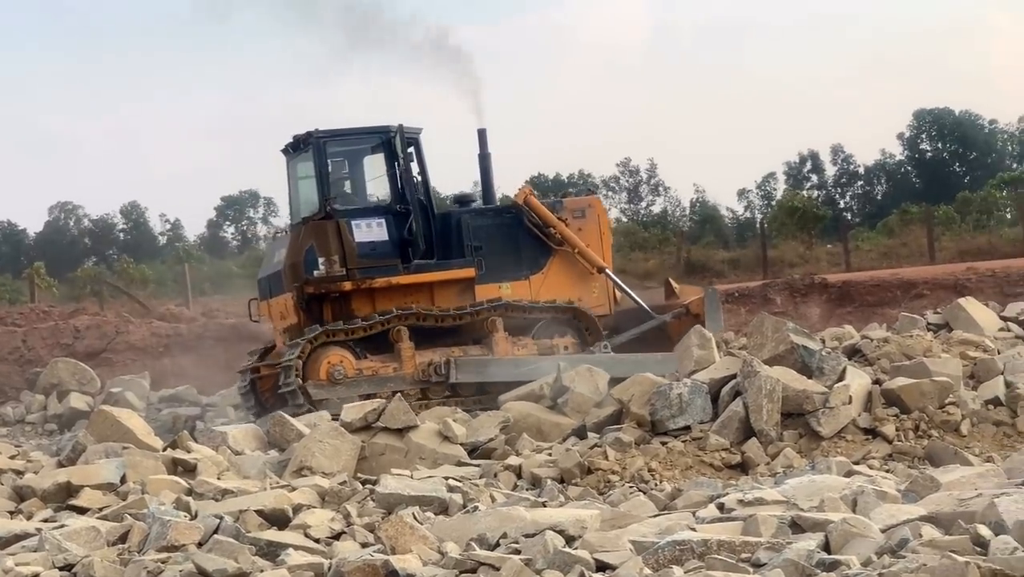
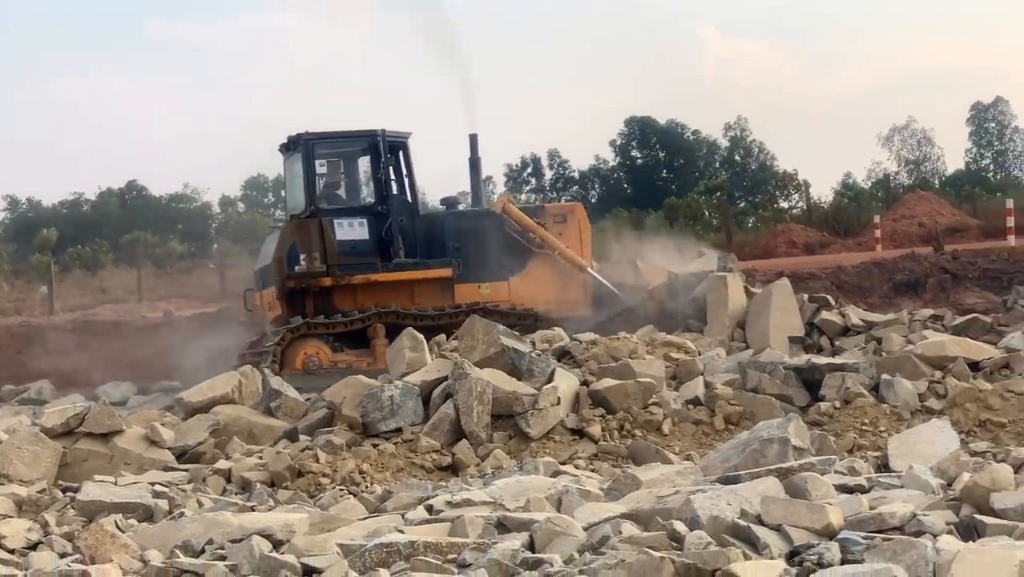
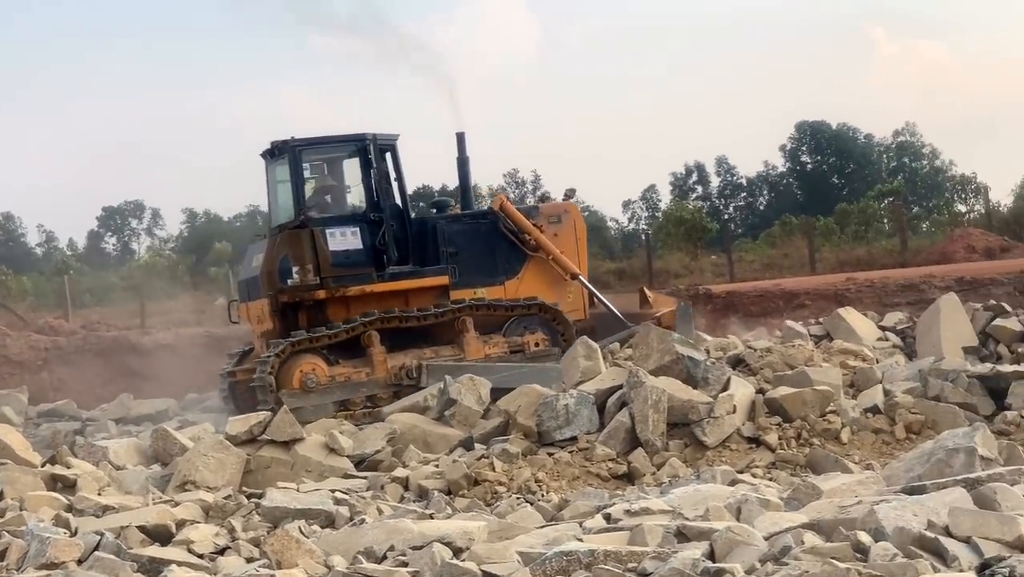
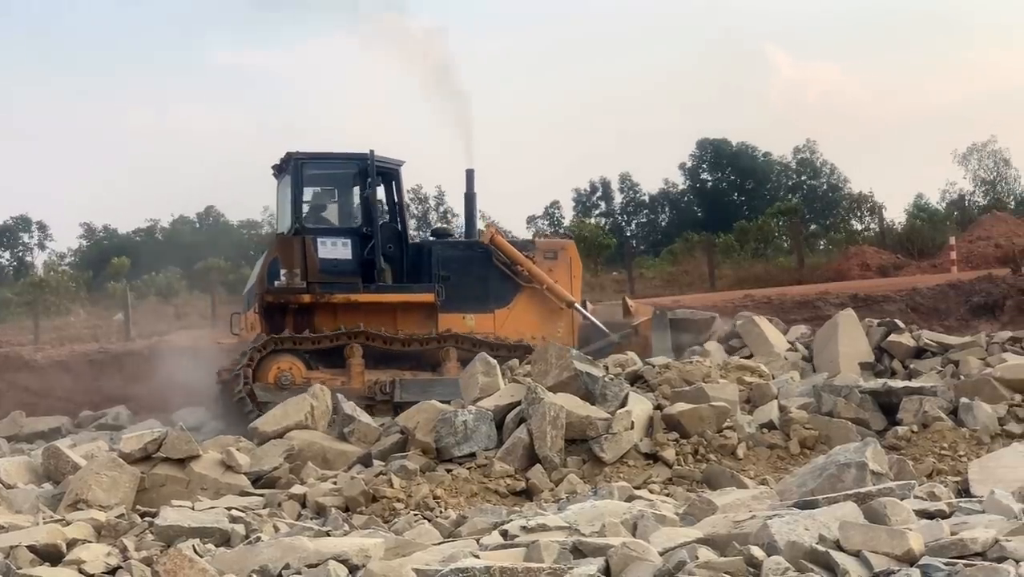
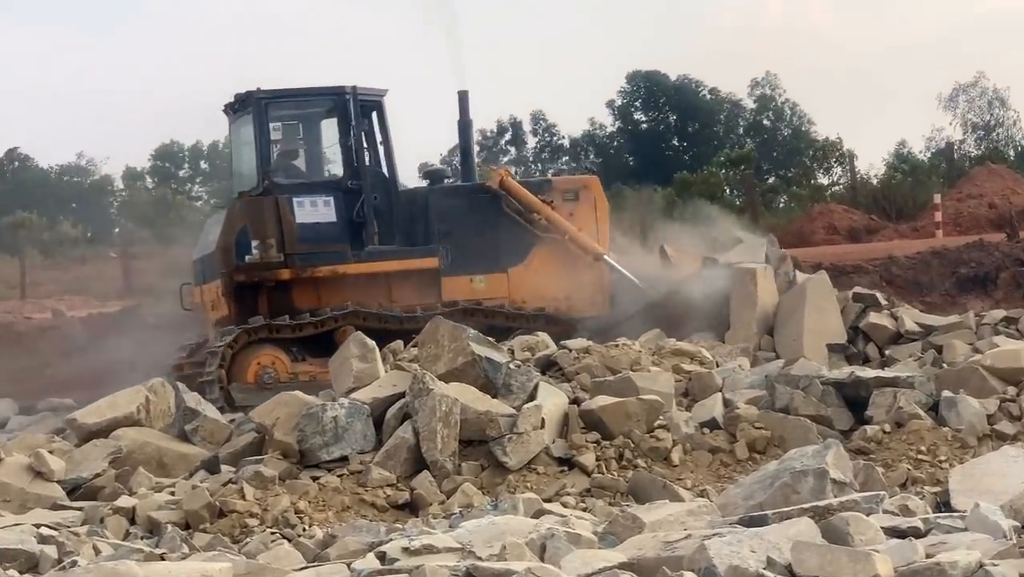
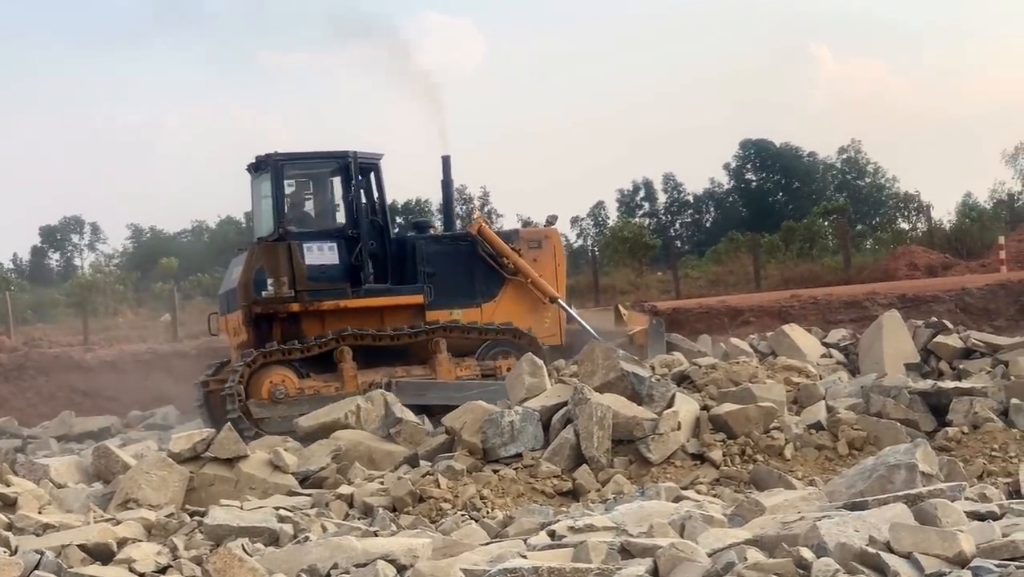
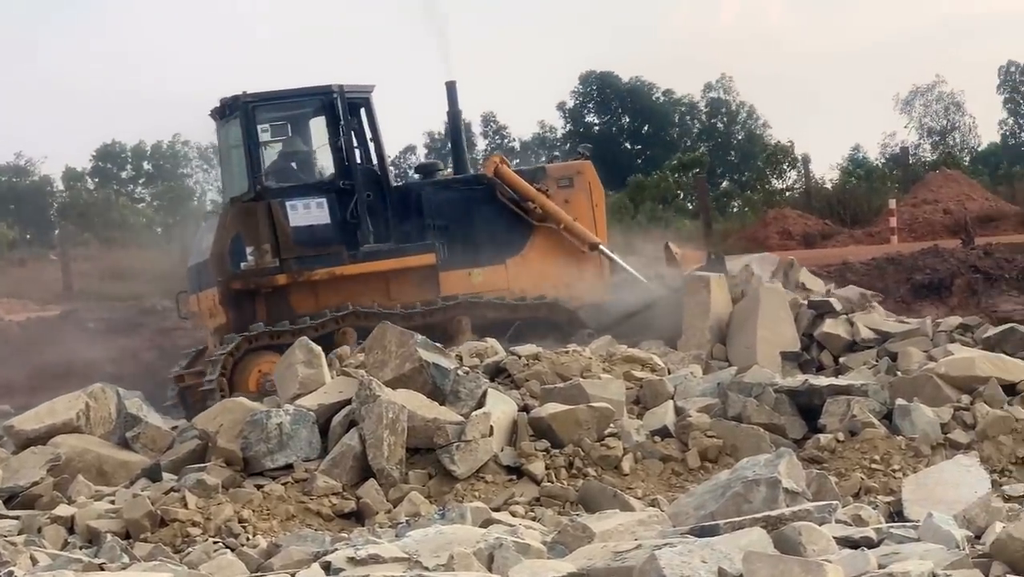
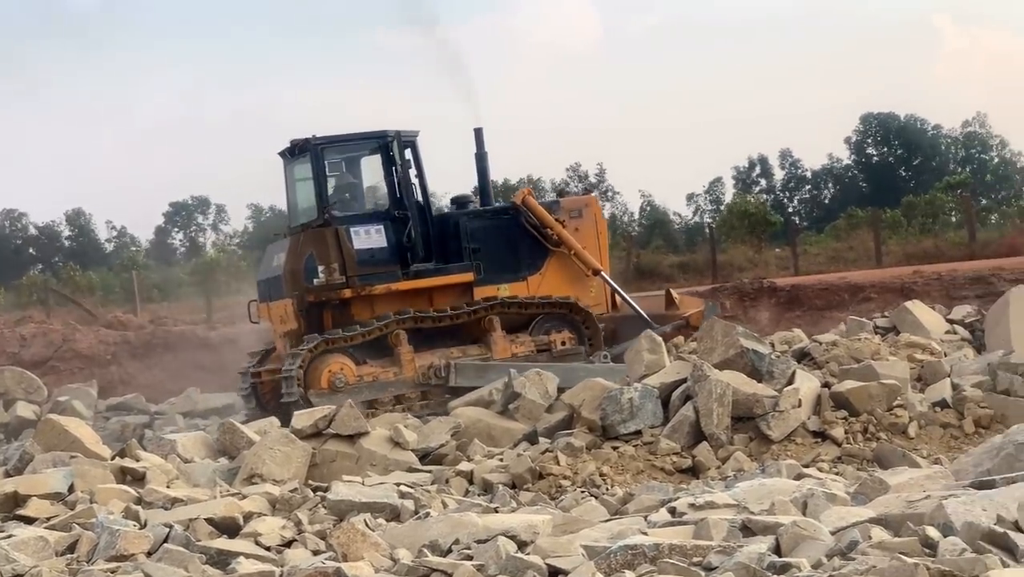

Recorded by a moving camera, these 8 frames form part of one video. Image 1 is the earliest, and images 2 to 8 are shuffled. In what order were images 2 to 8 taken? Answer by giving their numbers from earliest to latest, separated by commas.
8, 3, 6, 4, 2, 5, 7
